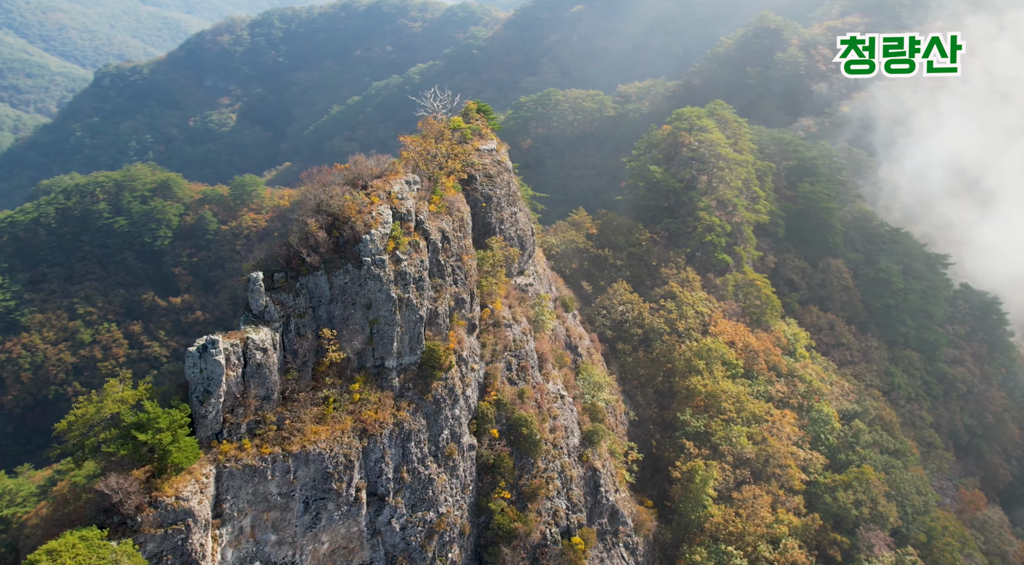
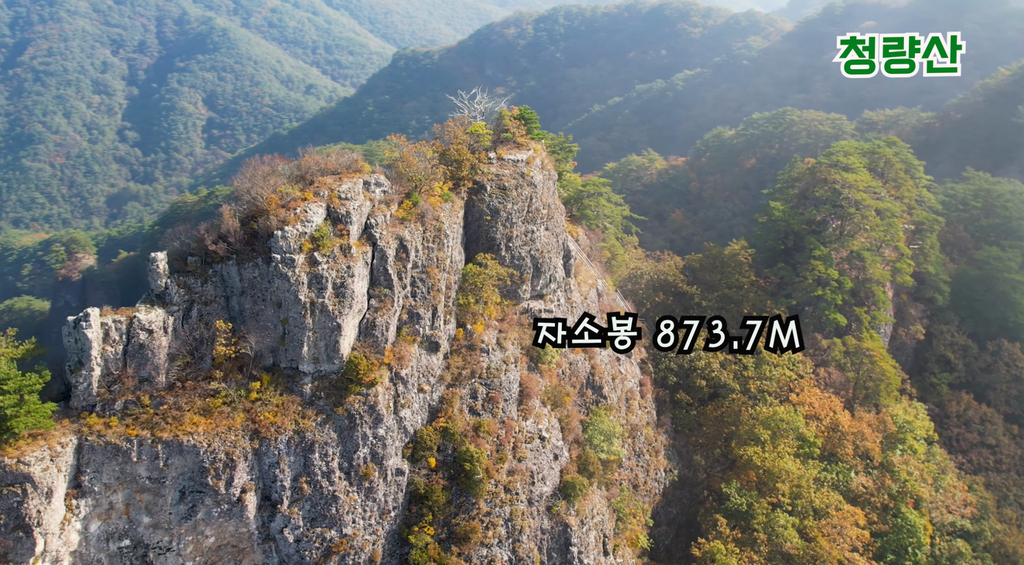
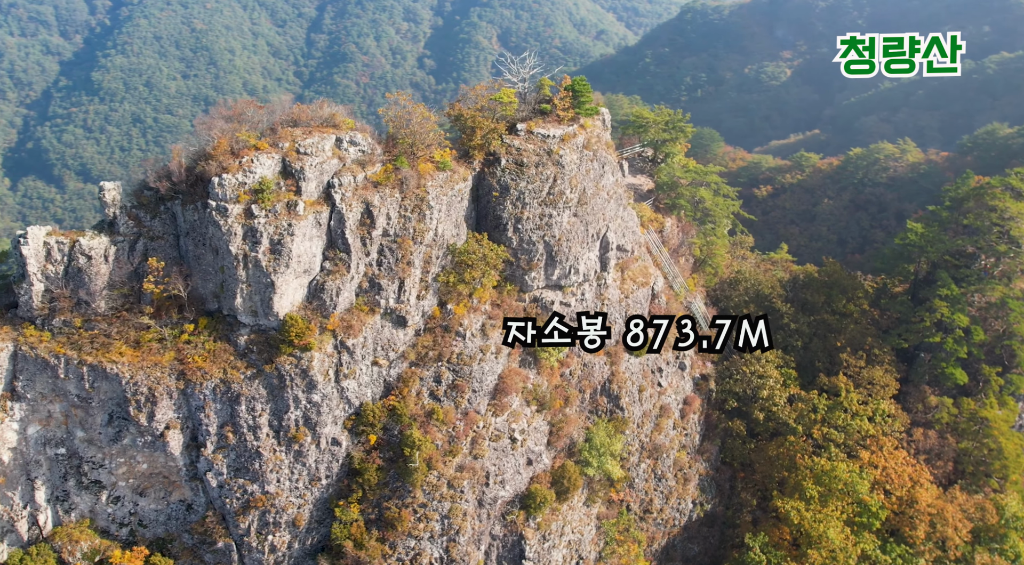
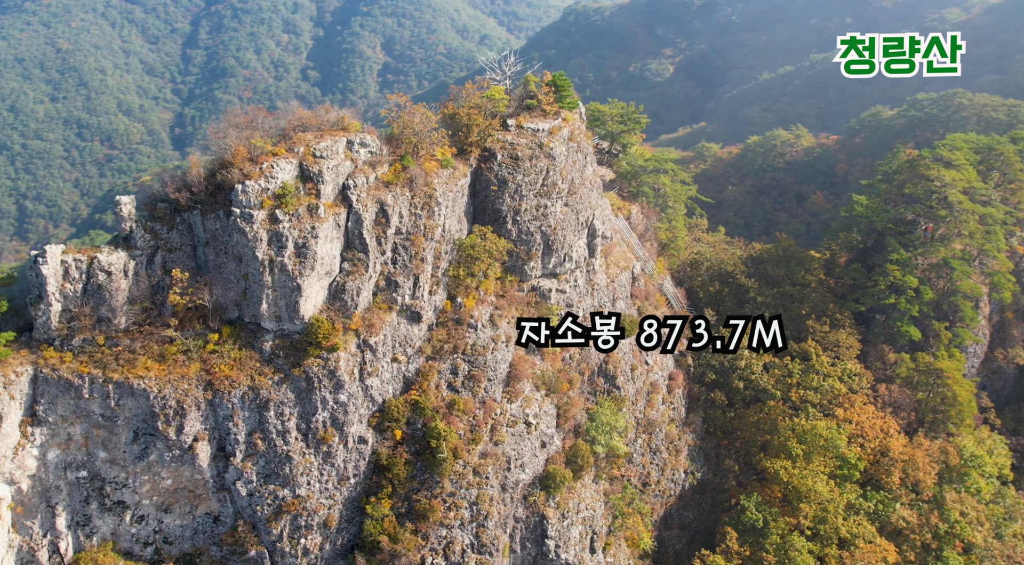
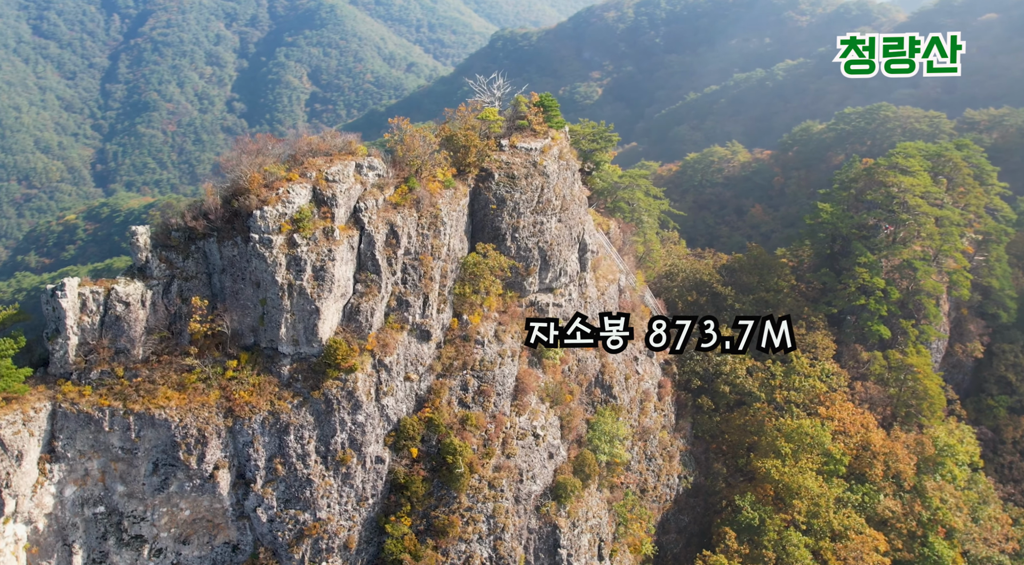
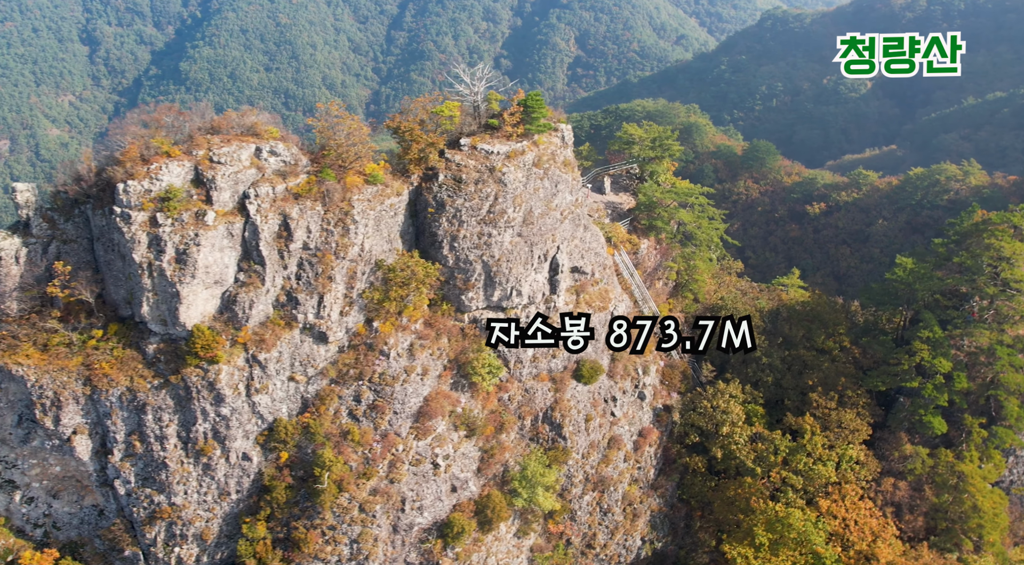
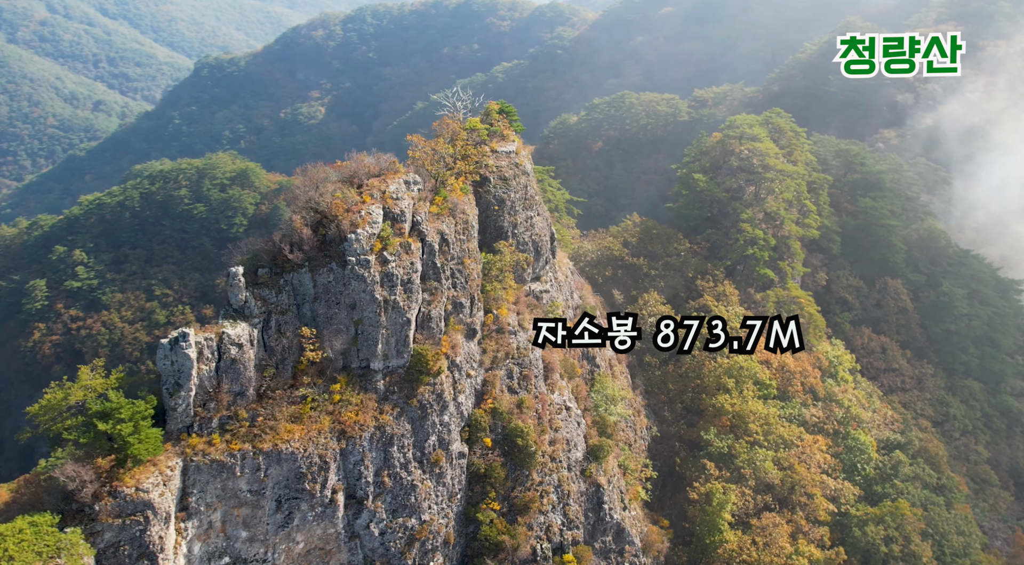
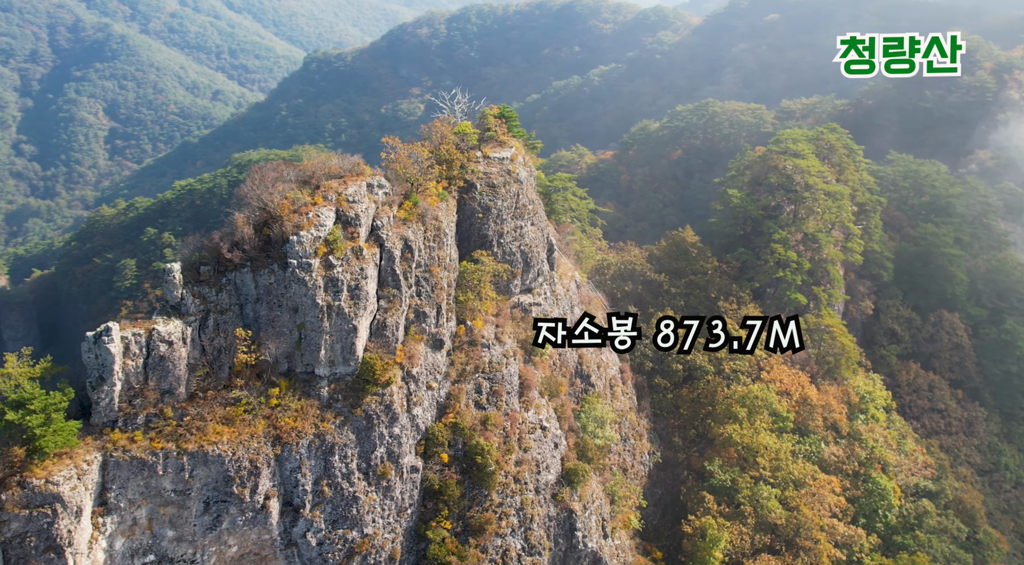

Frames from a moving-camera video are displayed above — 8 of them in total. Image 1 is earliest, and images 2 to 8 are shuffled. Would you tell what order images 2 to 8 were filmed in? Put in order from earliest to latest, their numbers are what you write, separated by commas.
7, 8, 2, 5, 4, 3, 6
